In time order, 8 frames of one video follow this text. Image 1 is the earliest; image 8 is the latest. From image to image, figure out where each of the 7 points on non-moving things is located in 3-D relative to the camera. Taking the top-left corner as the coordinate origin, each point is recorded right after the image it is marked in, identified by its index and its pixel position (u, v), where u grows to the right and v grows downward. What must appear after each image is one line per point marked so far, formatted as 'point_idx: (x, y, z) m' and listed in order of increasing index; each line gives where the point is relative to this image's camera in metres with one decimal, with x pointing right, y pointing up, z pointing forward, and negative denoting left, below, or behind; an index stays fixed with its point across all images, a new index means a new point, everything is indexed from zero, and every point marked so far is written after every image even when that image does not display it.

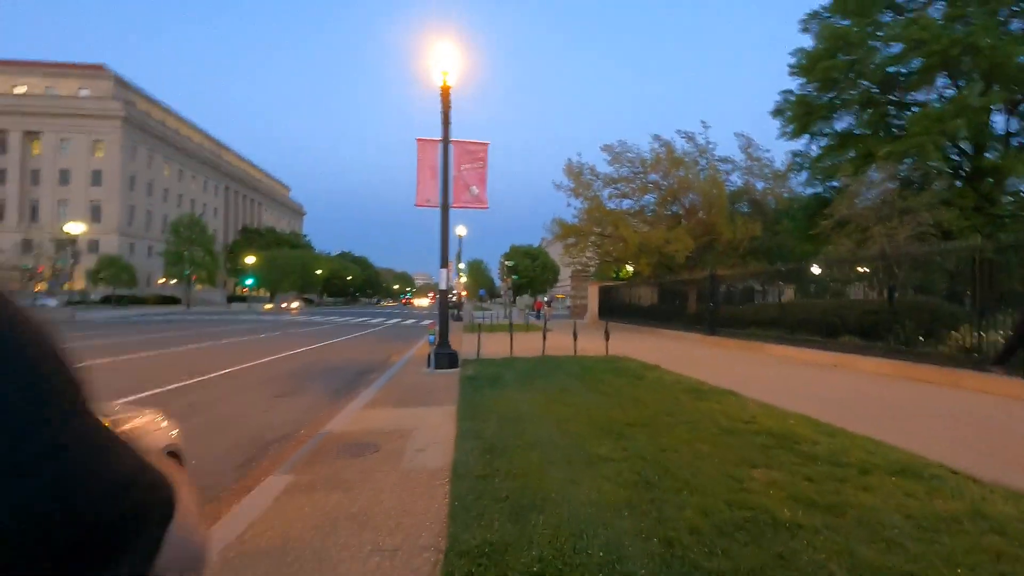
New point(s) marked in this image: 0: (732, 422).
0: (+3.5, -2.2, +8.6) m
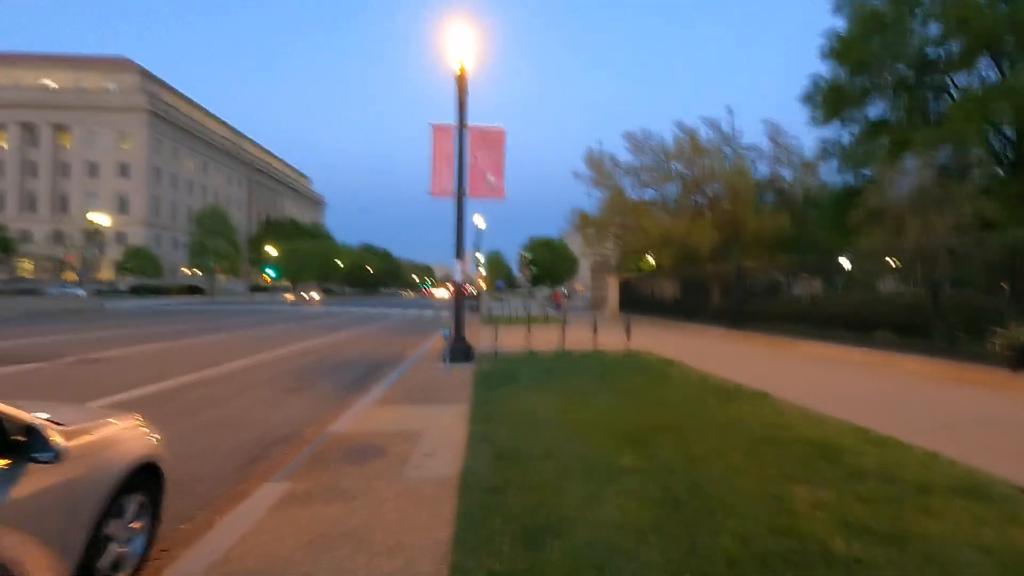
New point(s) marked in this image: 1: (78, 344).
0: (+3.7, -2.1, +7.9) m
1: (-16.0, -2.1, +19.7) m
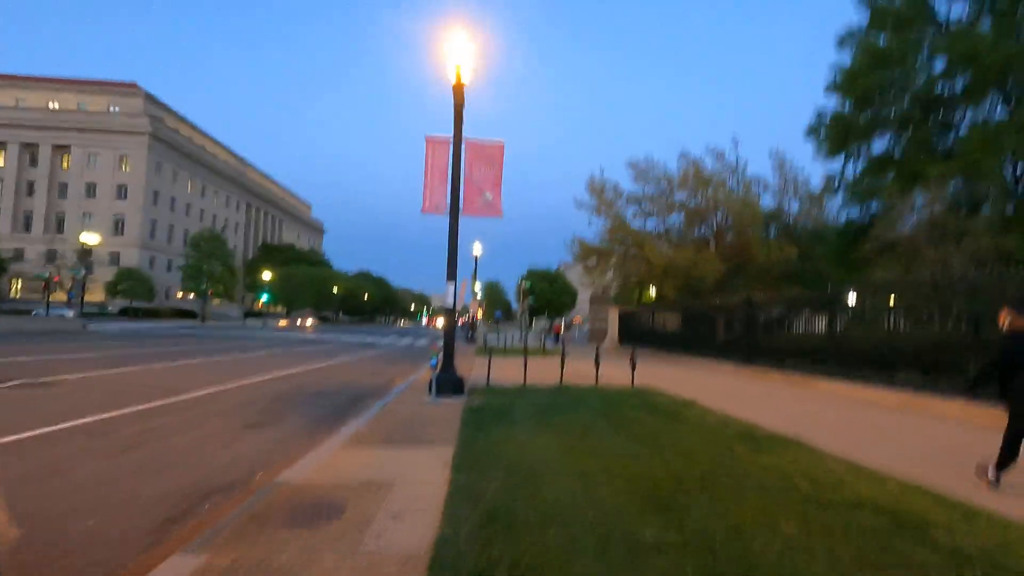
0: (+3.6, -2.4, +6.4) m
1: (-16.2, -2.7, +18.1) m
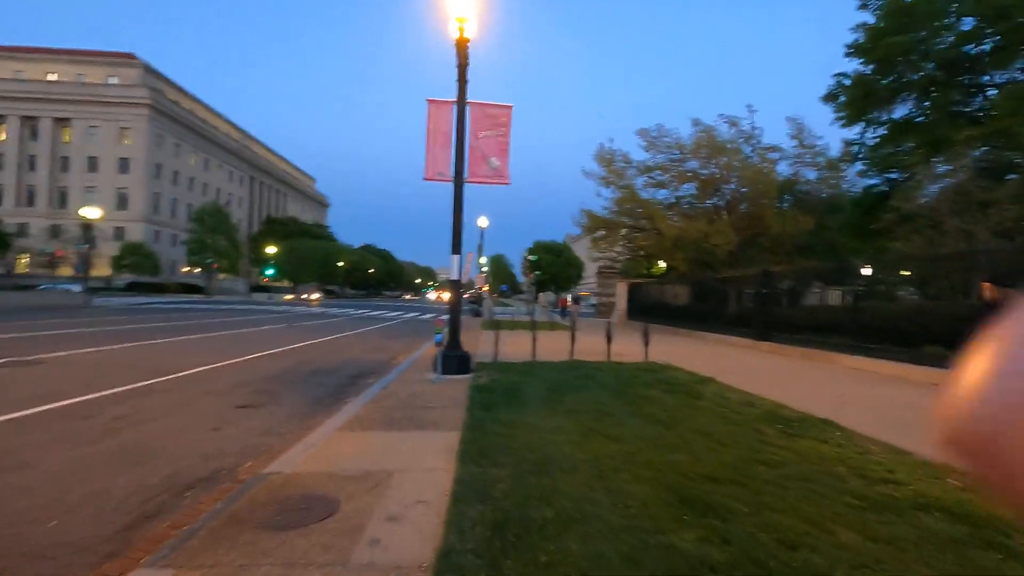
0: (+3.8, -2.1, +5.7) m
1: (-15.9, -1.8, +17.6) m
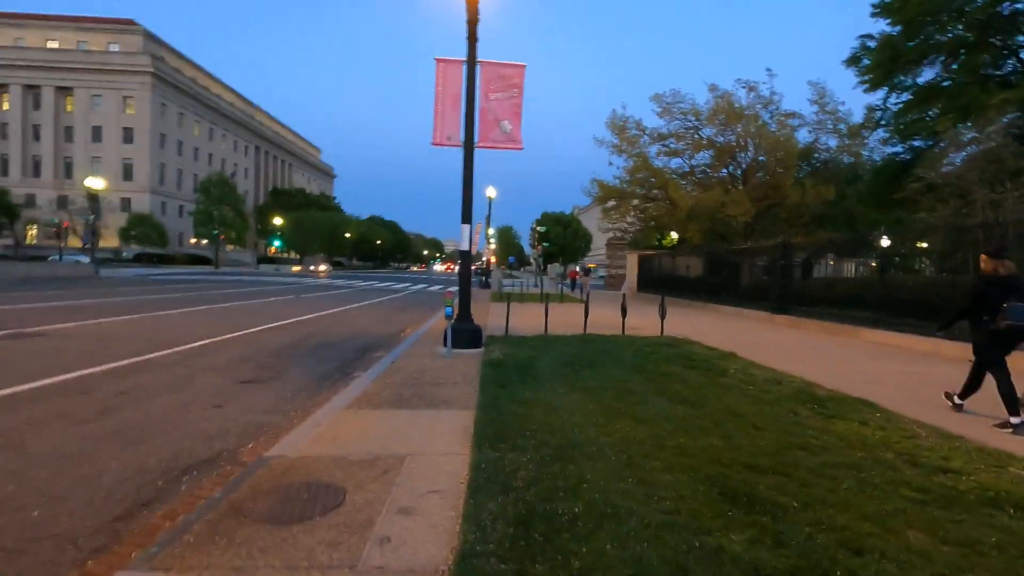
0: (+4.0, -1.8, +5.2) m
1: (-15.5, -0.9, +17.3) m
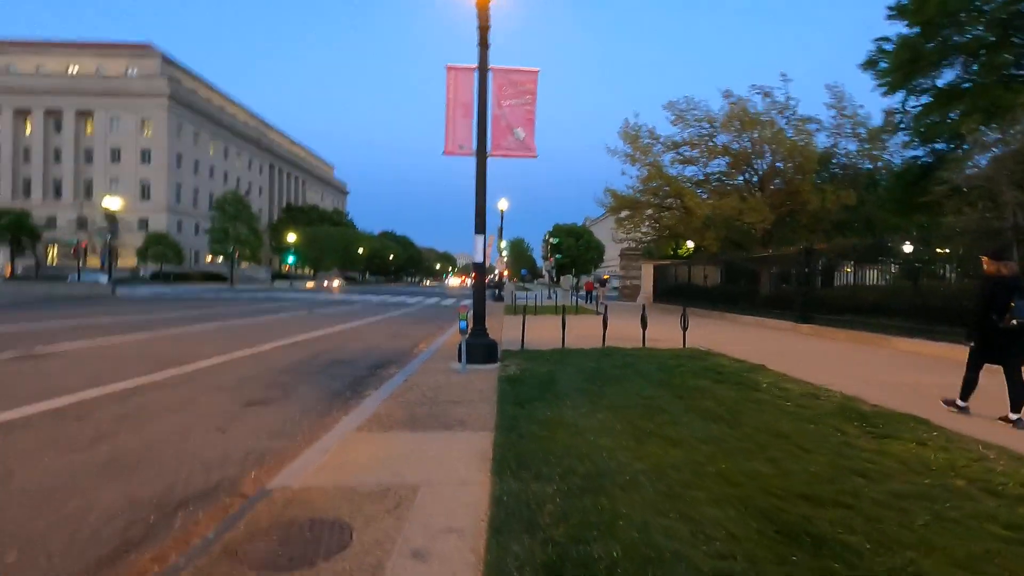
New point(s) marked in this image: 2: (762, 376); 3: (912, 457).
0: (+4.2, -1.8, +4.5) m
1: (-15.0, -1.5, +17.2) m
2: (+5.0, -1.8, +10.6) m
3: (+4.3, -1.8, +5.8) m
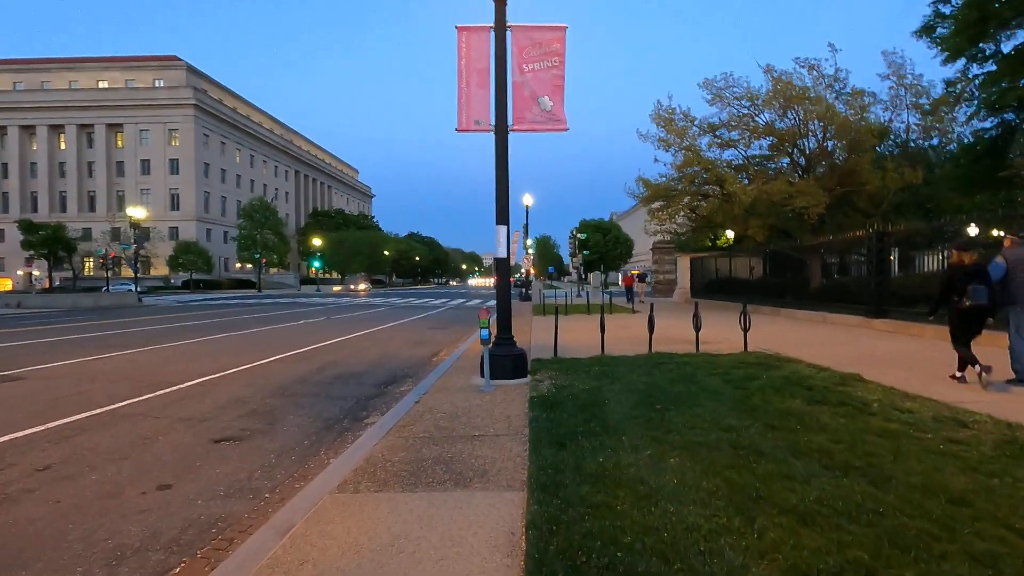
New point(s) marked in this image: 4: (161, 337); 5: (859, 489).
0: (+4.4, -1.7, +2.3) m
1: (-14.1, -1.9, +15.9) m
2: (+5.5, -1.6, +8.3) m
3: (+4.6, -1.7, +3.5) m
4: (-12.9, -1.8, +19.7) m
5: (+3.0, -1.7, +4.6) m
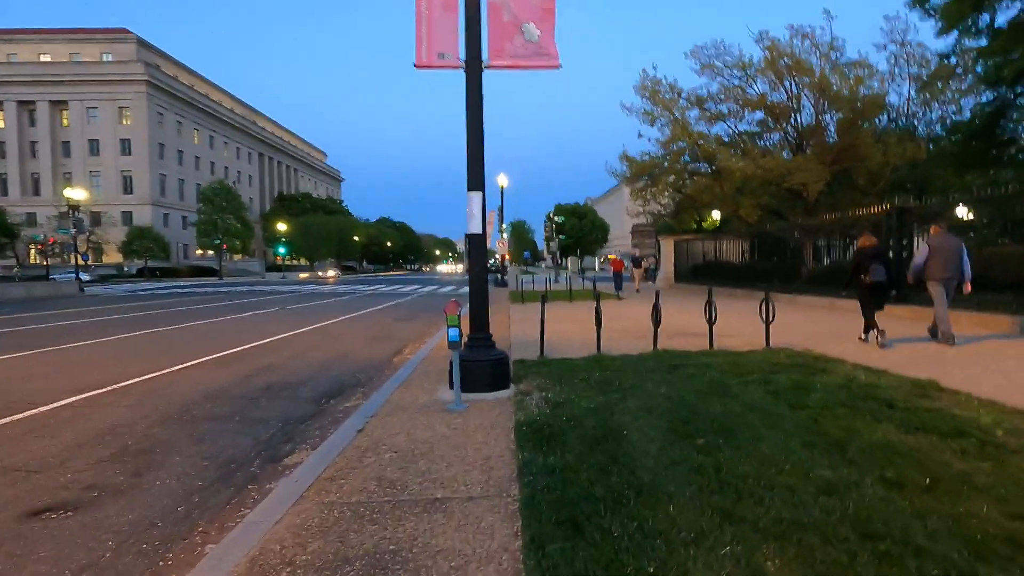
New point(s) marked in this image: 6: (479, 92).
0: (+4.5, -1.7, +0.1) m
1: (-14.7, -1.6, +12.8) m
2: (+5.3, -1.4, +6.2) m
3: (+4.6, -1.6, +1.3) m
4: (-13.7, -1.5, +16.7) m
5: (+3.0, -1.6, +2.4) m
6: (-0.5, +3.3, +8.9) m
